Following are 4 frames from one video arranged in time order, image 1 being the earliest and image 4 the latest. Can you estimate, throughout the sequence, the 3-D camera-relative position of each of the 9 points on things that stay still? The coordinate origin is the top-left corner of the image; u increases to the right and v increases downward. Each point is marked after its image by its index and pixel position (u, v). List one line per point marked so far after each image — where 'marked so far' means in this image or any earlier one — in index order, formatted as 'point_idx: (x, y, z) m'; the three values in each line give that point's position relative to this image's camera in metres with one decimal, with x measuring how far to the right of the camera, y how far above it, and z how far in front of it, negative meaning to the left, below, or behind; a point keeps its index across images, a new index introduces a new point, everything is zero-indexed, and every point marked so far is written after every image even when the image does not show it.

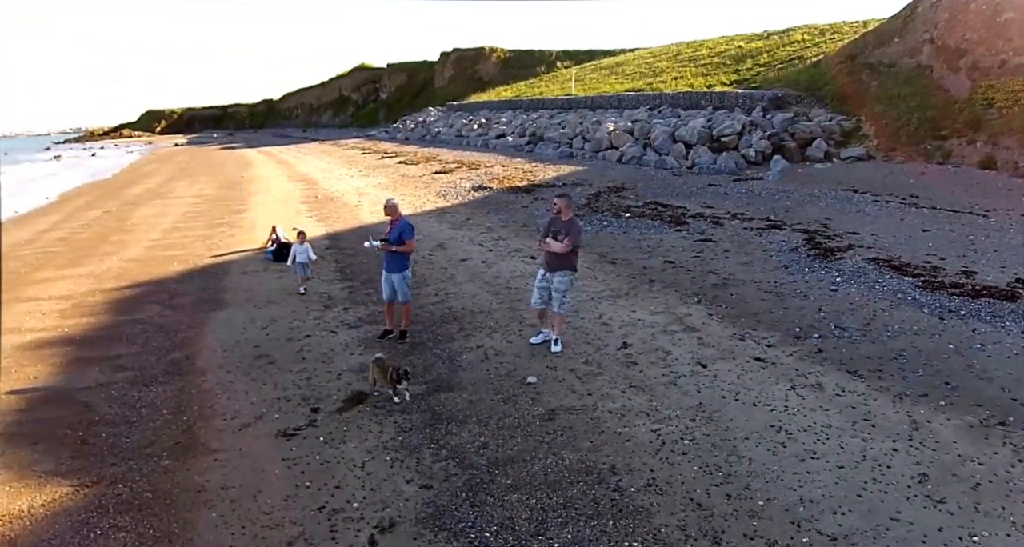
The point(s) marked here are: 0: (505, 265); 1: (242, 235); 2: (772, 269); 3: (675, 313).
0: (-0.1, +0.2, +13.1) m
1: (-8.3, +1.3, +19.1) m
2: (+5.3, +0.1, +12.6) m
3: (+2.6, -0.6, +10.1) m
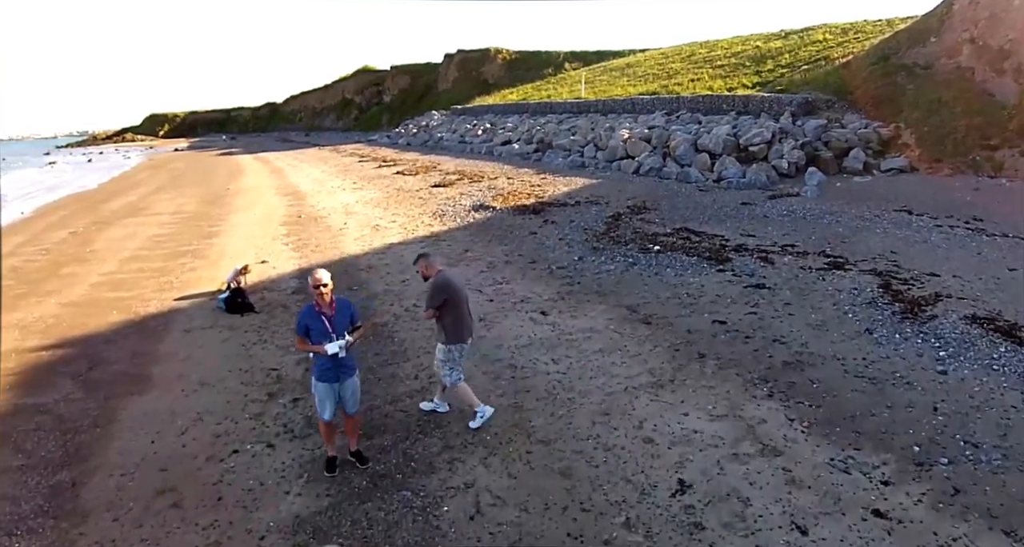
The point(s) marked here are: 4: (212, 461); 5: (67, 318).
0: (0.0, -0.8, +10.4) m
1: (-8.1, +0.2, +16.5) m
2: (+5.4, -1.0, +9.9) m
3: (+2.7, -1.7, +7.4) m
4: (-3.5, -2.2, +7.1) m
5: (-9.4, -1.0, +13.2) m
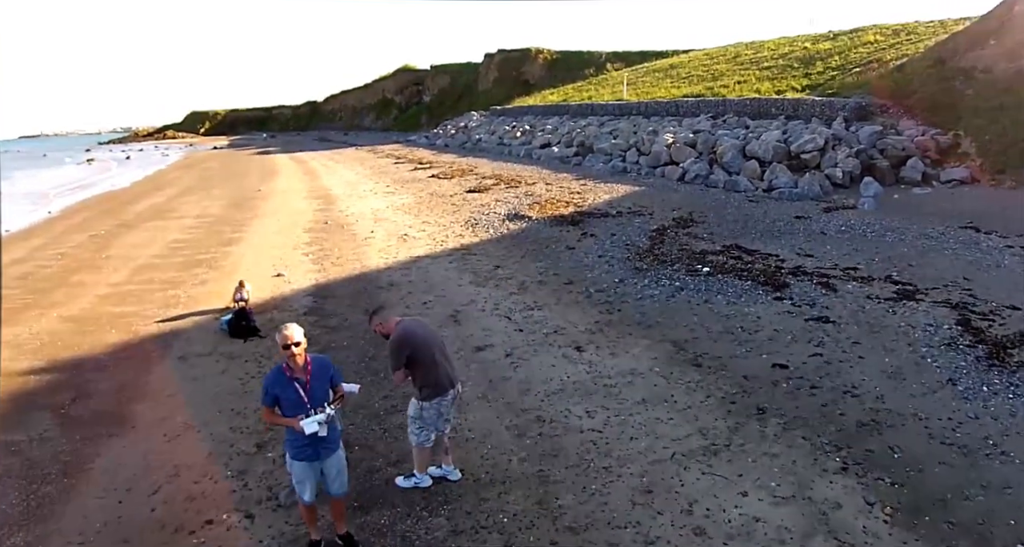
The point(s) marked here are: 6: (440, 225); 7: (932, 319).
0: (+0.3, -1.3, +9.2) m
1: (-7.4, -0.1, +15.7) m
2: (+5.7, -1.5, +8.4) m
3: (+2.9, -2.2, +6.0) m
4: (-3.2, -2.5, +6.1) m
5: (-8.8, -1.3, +12.5) m
6: (-2.4, +1.5, +20.0) m
7: (+7.4, -0.8, +10.9) m
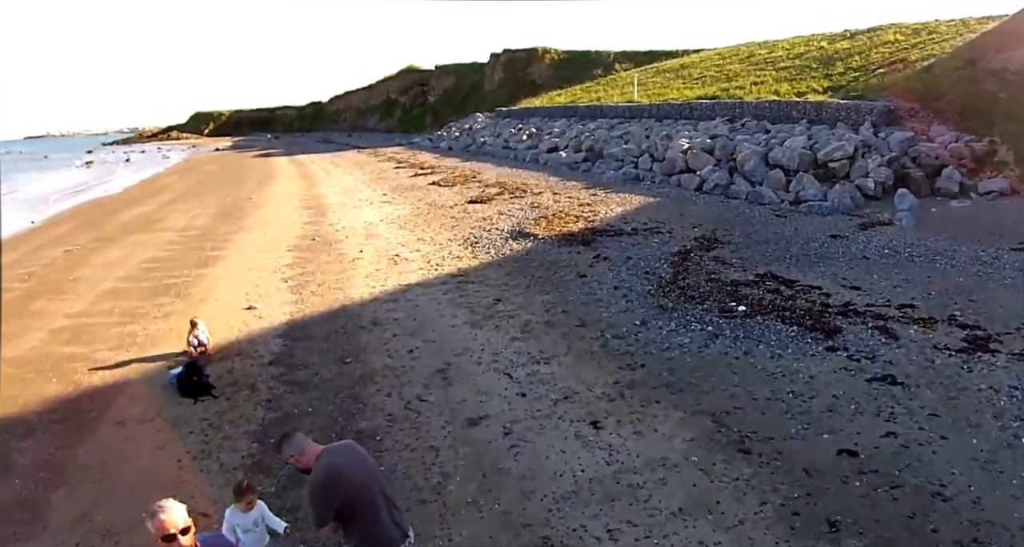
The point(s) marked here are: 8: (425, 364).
0: (+0.3, -2.0, +7.4) m
1: (-7.3, -0.8, +14.0) m
2: (+5.7, -2.3, +6.5) m
3: (+2.9, -2.9, +4.2) m
4: (-3.3, -3.3, +4.4) m
5: (-8.8, -2.0, +10.8) m
6: (-2.3, +0.8, +18.2) m
7: (+7.4, -1.5, +9.0) m
8: (-1.4, -1.5, +9.7) m
